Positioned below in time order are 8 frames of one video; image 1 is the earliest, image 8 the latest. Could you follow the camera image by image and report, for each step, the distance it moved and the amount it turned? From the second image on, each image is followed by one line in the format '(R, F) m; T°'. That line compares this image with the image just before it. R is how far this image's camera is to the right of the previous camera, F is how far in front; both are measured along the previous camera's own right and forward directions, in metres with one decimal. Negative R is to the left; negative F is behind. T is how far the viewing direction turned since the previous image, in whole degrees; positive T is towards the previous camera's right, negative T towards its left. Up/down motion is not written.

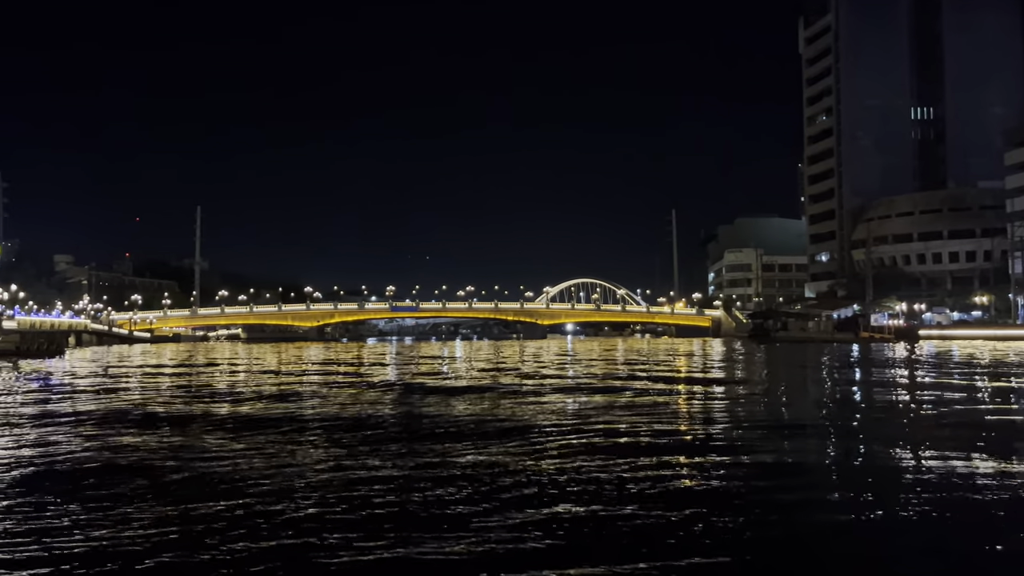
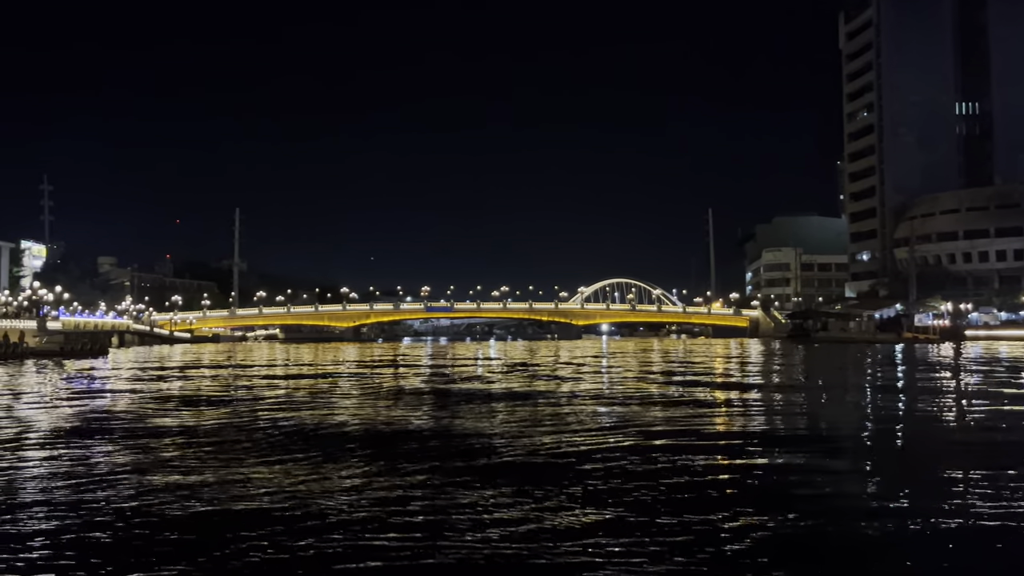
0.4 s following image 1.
(0.0, +0.2) m; -2°
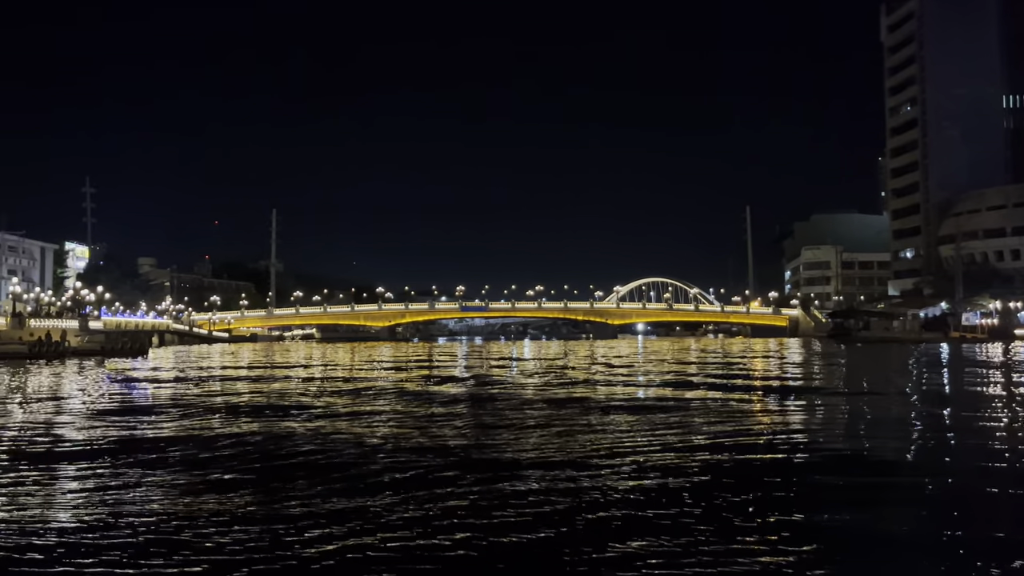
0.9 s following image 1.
(0.0, +0.3) m; -2°
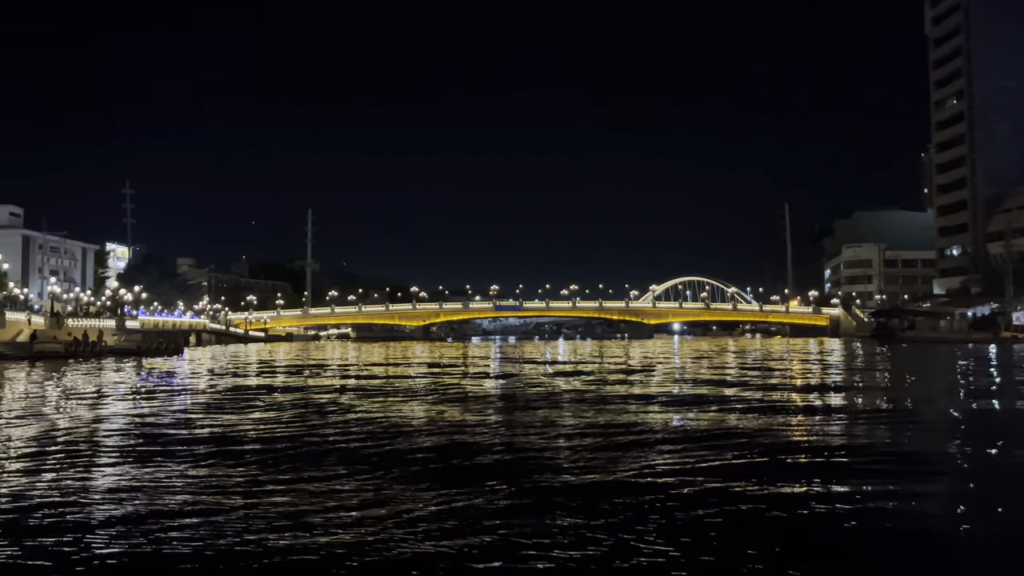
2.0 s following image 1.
(+0.1, +0.6) m; -2°
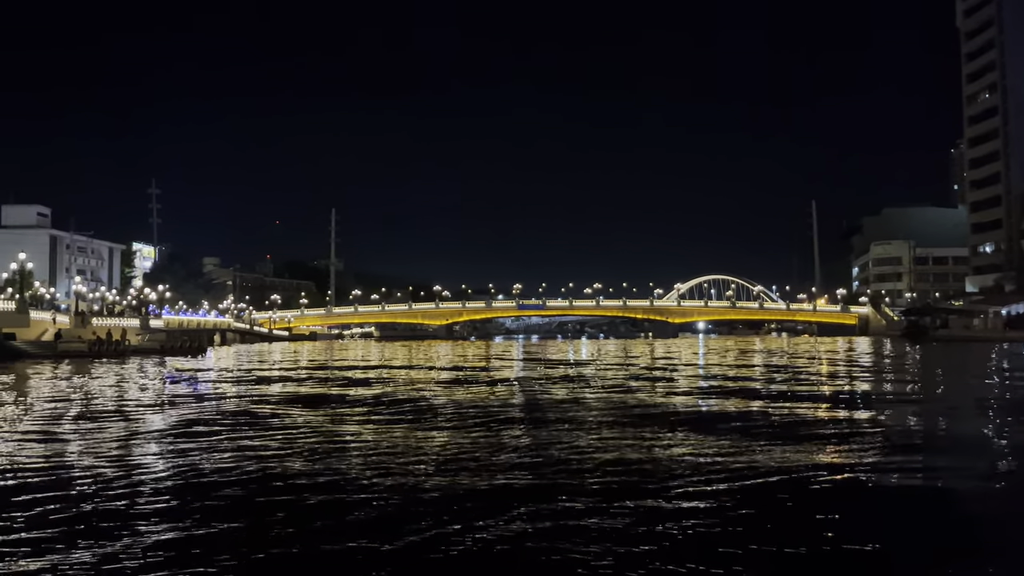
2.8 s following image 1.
(0.0, +0.5) m; -2°
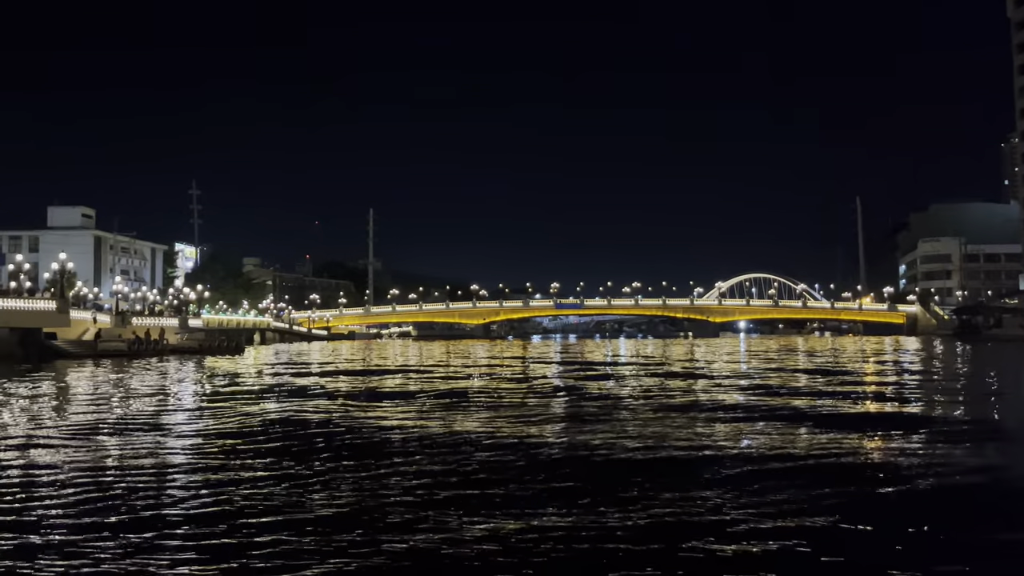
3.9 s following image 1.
(+0.1, +0.6) m; -3°
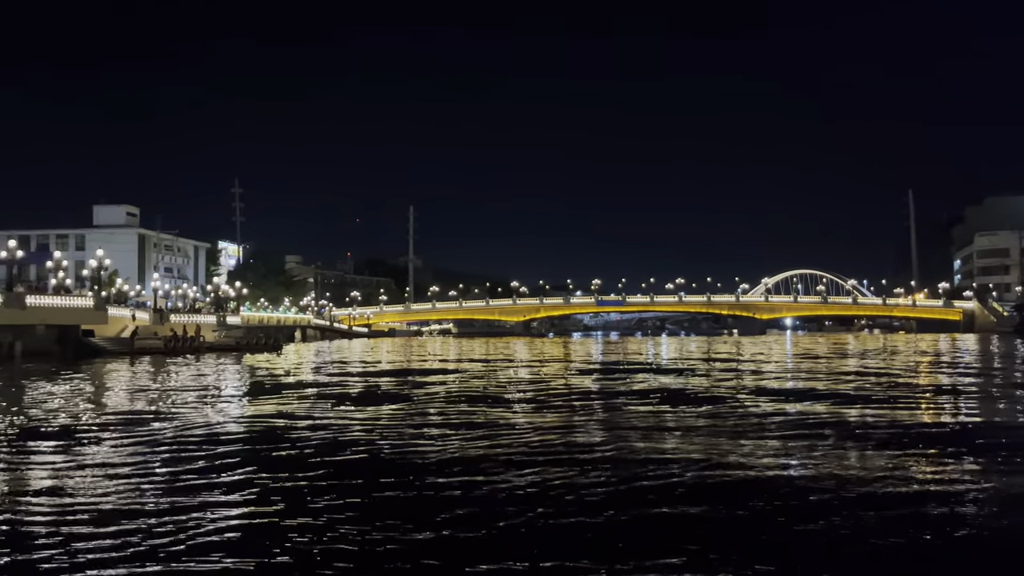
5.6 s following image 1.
(+0.2, +1.0) m; -3°
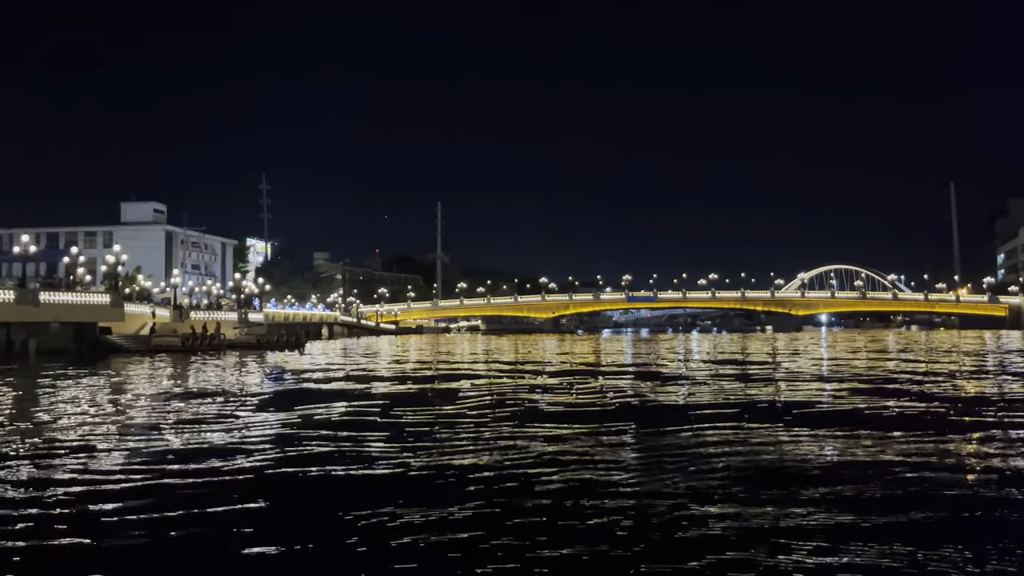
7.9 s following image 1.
(+0.2, +1.3) m; -2°
